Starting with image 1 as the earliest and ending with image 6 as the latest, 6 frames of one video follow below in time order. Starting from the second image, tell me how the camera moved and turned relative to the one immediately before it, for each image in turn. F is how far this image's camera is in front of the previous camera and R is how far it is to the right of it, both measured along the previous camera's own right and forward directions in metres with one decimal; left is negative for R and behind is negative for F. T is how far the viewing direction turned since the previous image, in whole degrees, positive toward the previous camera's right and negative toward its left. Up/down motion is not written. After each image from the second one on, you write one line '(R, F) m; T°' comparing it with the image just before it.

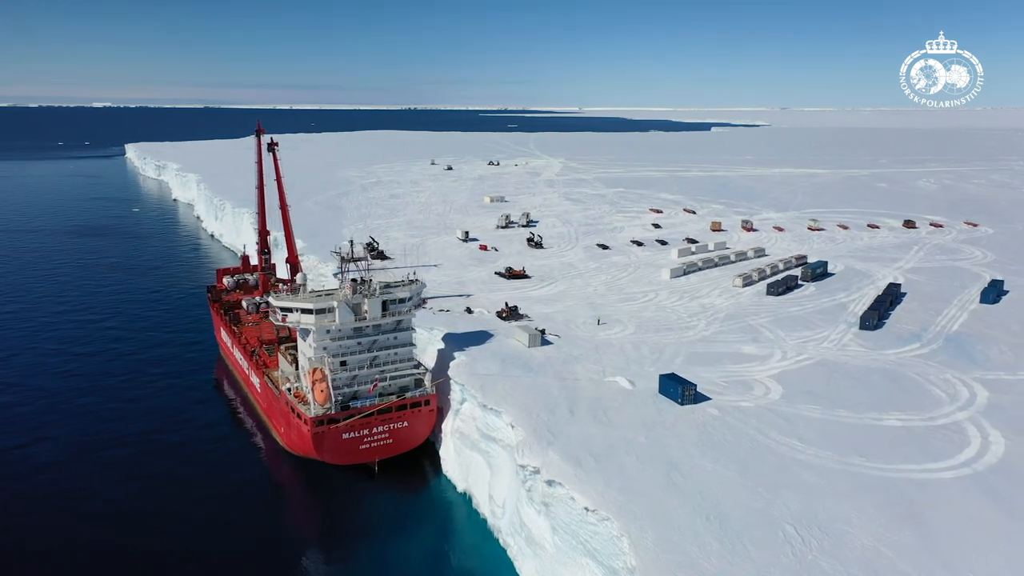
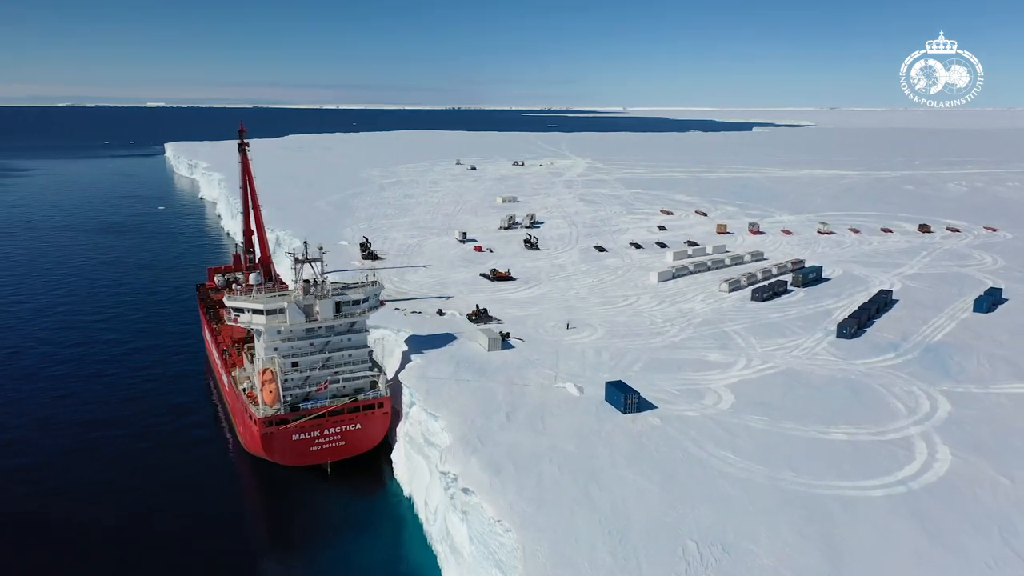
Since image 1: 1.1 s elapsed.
(+3.1, +0.4) m; -3°
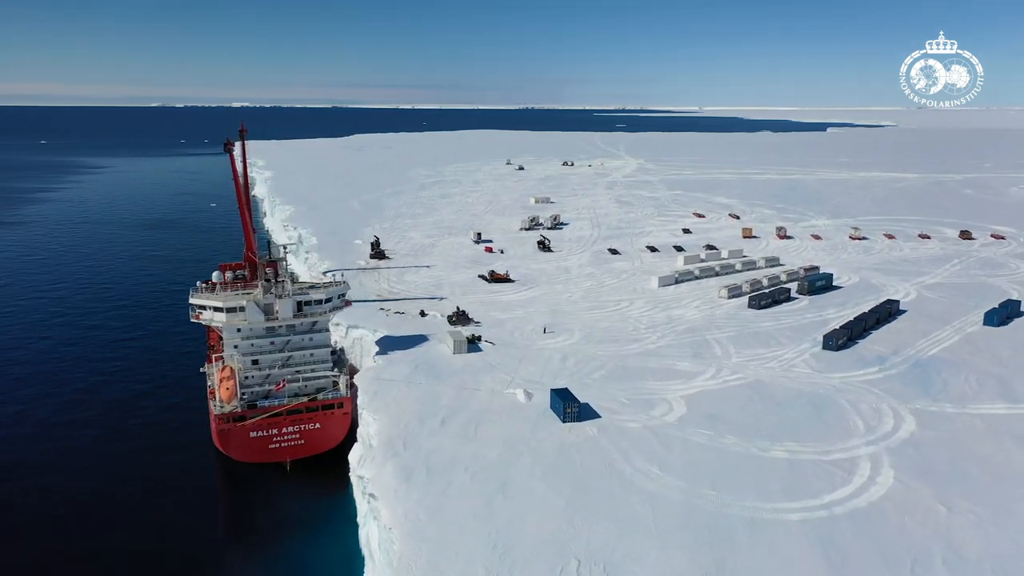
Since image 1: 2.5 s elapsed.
(+3.9, +0.6) m; -5°
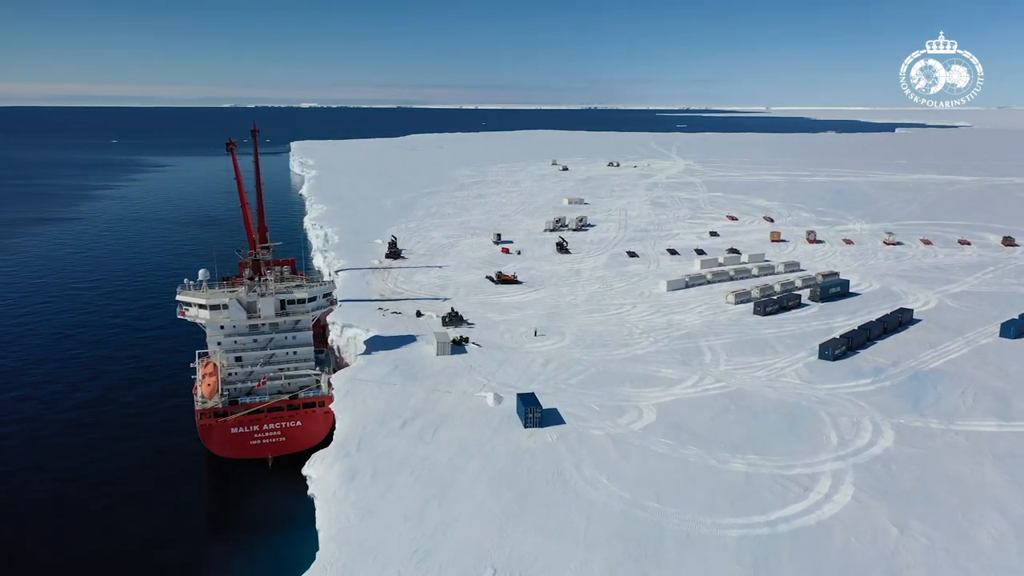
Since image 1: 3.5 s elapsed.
(+2.8, +0.3) m; -4°
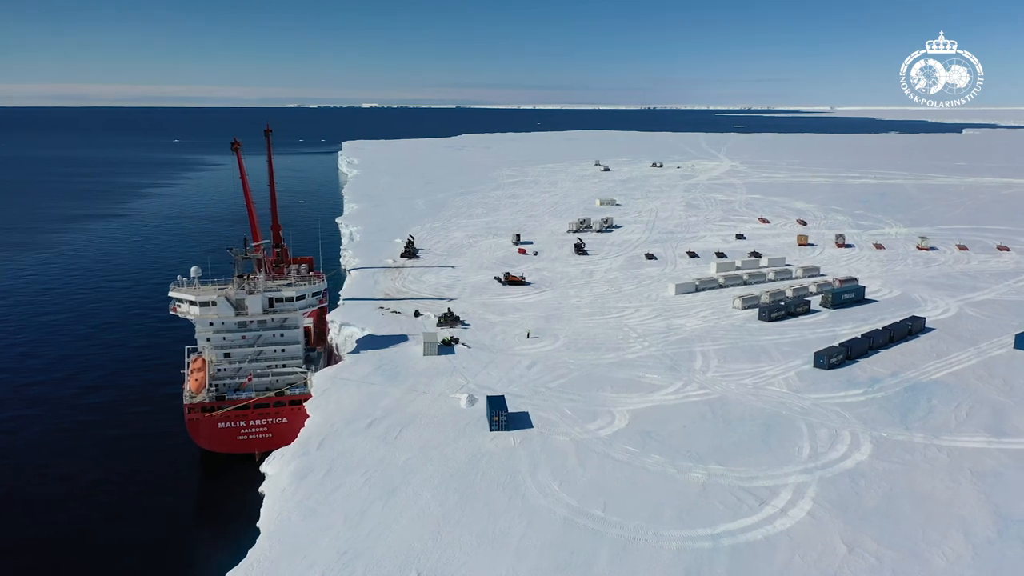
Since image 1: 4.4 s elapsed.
(+2.6, +0.3) m; -4°
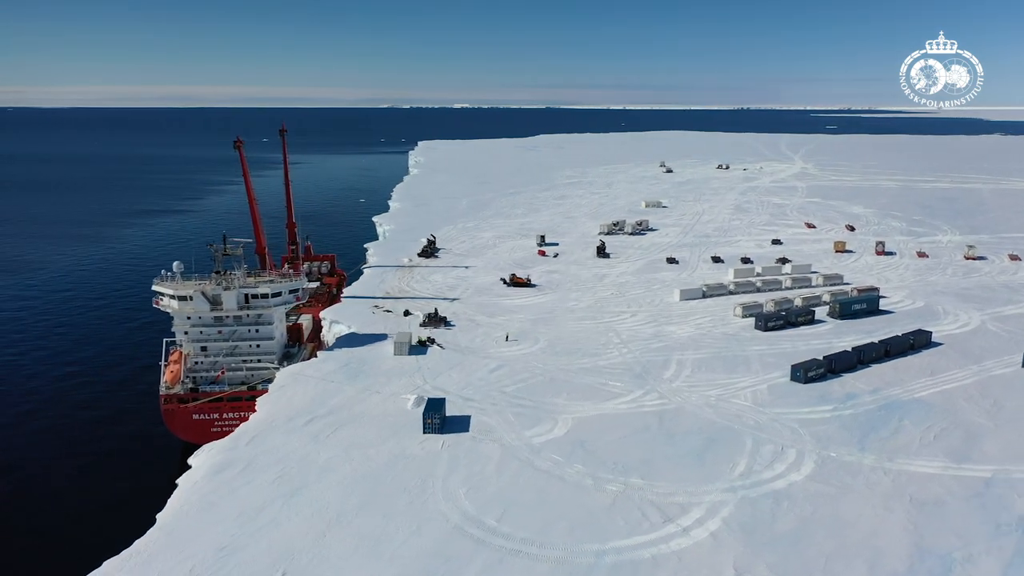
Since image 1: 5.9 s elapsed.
(+4.3, +0.5) m; -6°
